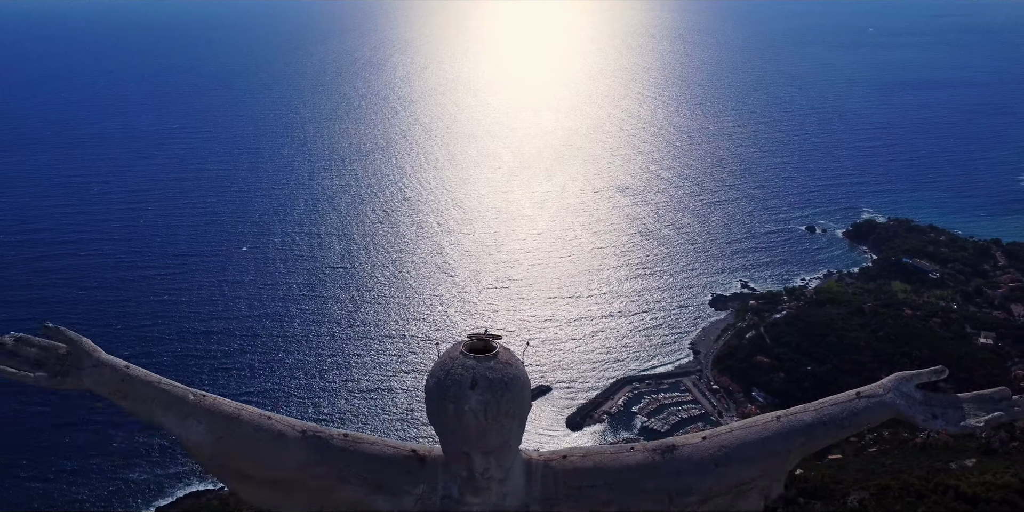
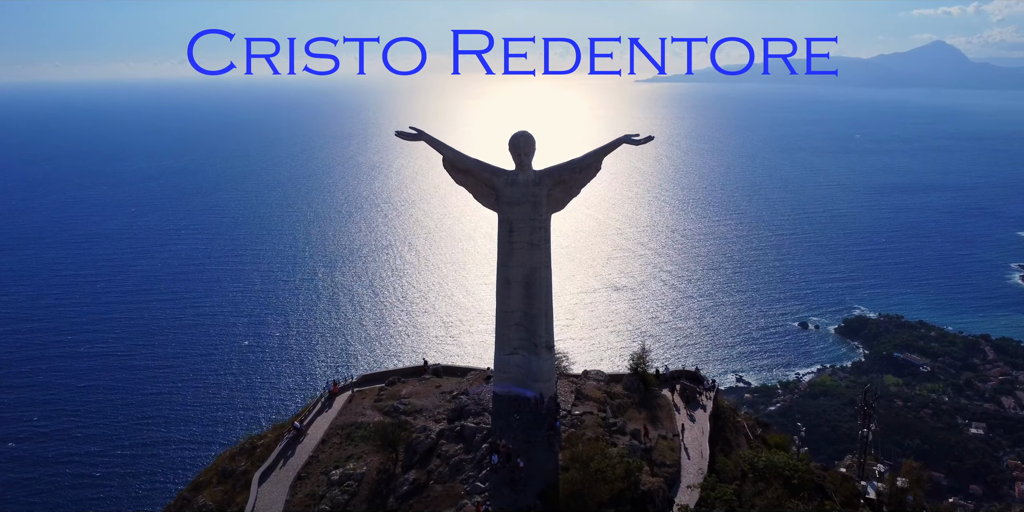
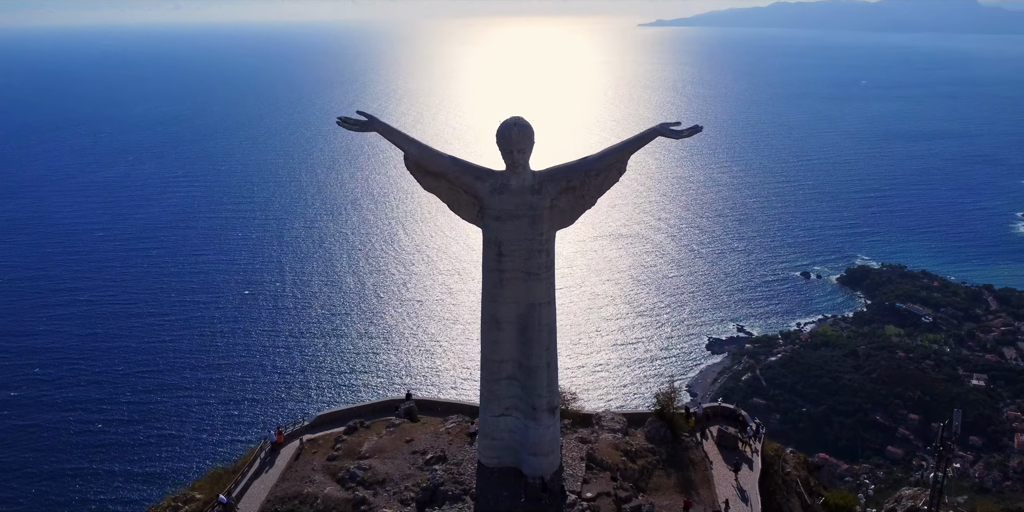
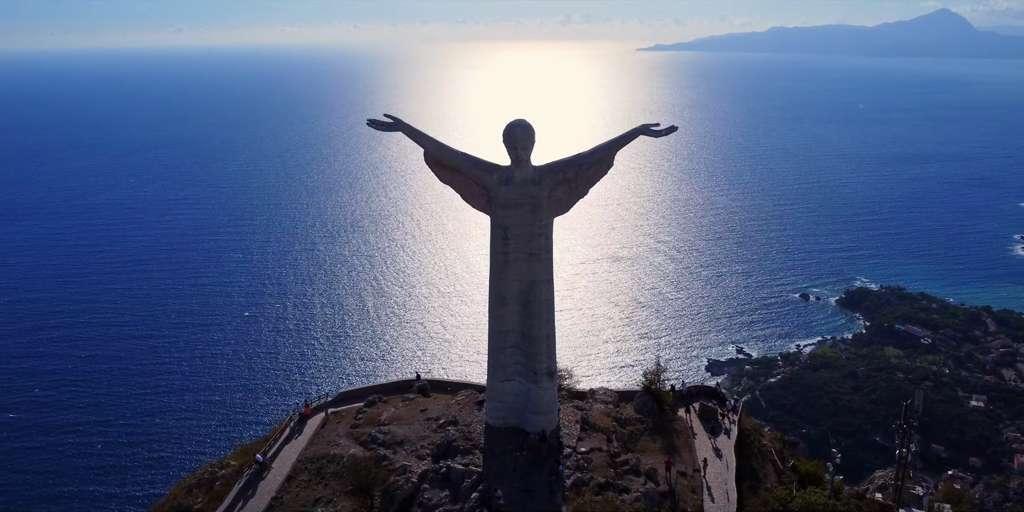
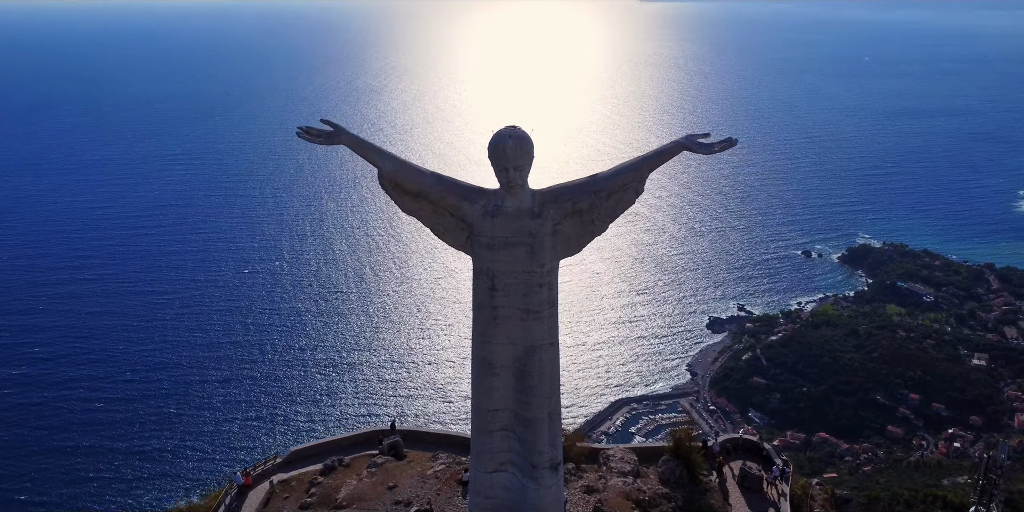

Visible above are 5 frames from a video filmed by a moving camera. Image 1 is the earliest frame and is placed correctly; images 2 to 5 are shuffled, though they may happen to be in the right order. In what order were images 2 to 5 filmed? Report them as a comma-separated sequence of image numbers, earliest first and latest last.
5, 3, 4, 2
